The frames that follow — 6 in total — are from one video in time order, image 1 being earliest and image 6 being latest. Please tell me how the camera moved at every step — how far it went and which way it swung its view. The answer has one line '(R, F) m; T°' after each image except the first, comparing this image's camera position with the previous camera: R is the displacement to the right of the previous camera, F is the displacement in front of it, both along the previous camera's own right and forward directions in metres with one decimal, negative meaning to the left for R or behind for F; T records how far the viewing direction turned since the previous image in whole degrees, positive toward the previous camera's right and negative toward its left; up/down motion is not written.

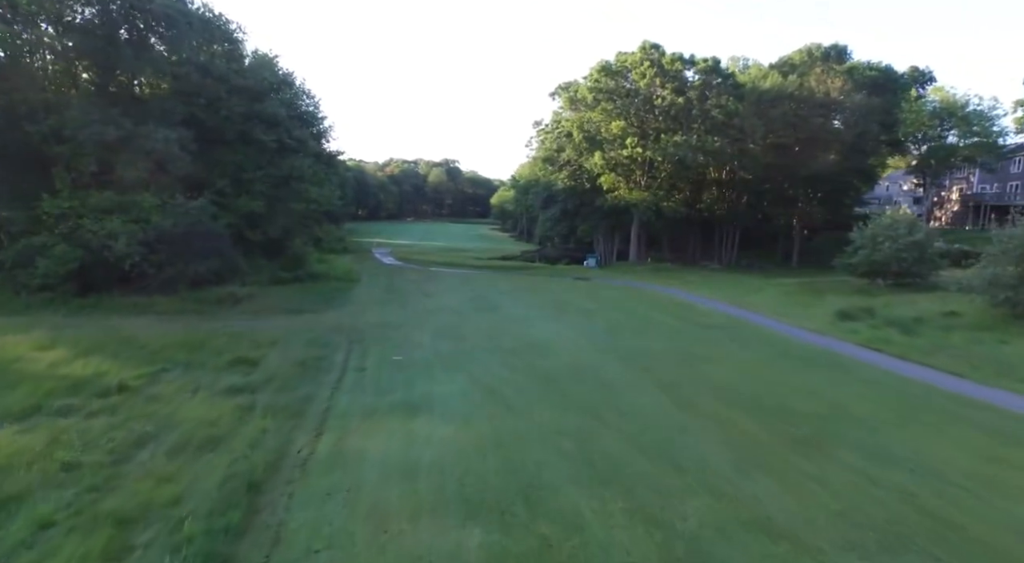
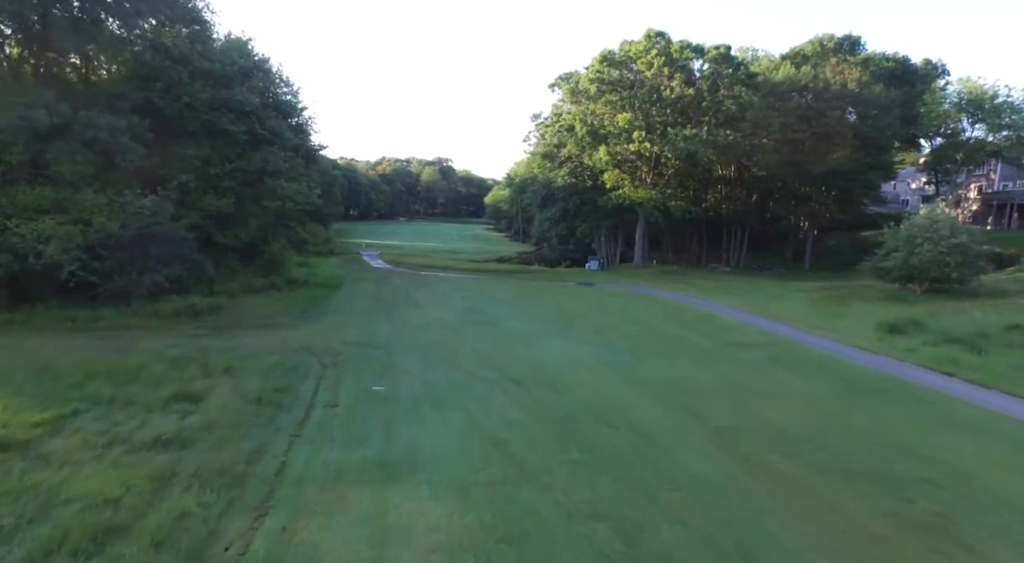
(-0.2, +2.4) m; +1°
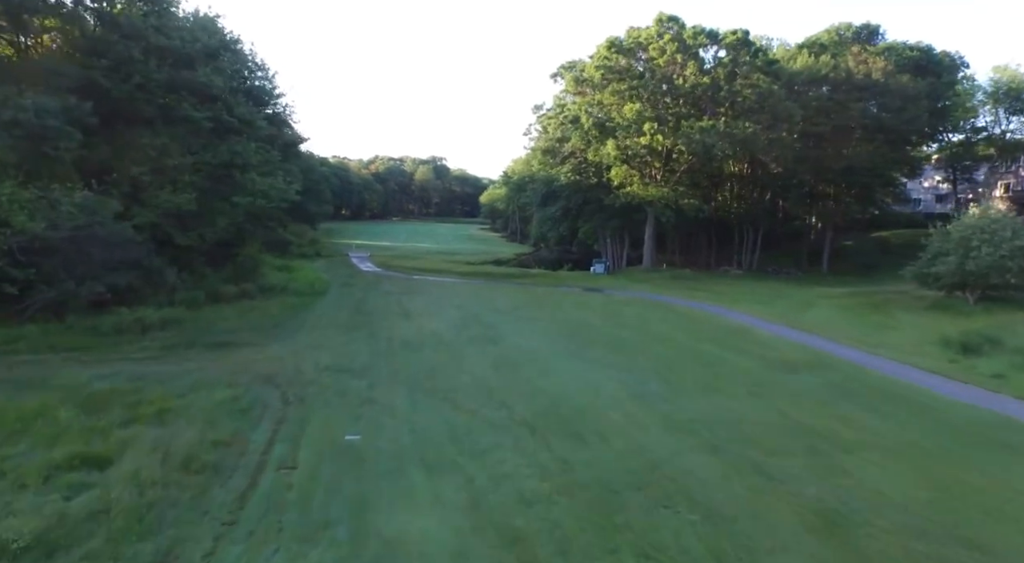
(-0.3, +2.6) m; 0°
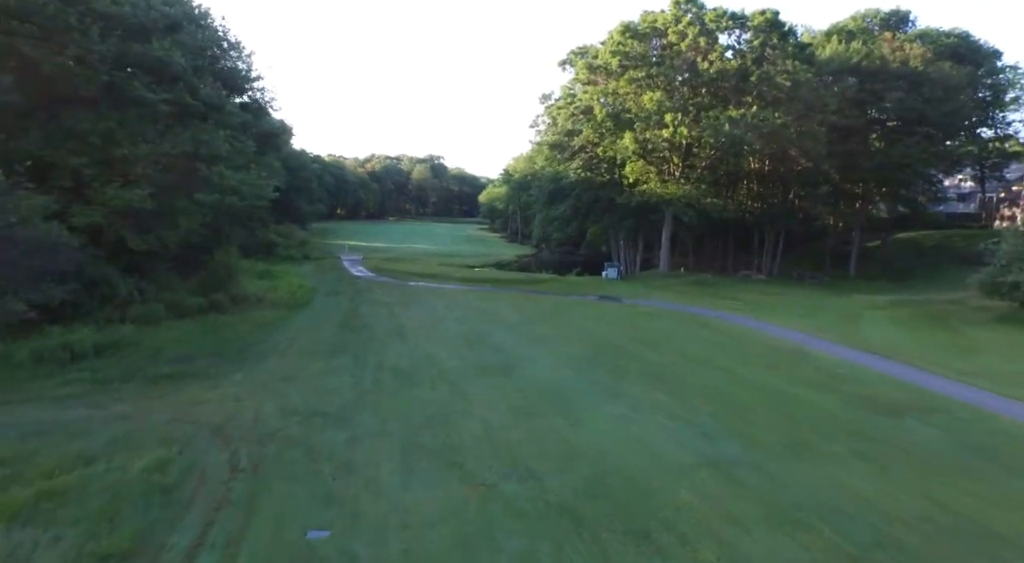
(-0.4, +2.8) m; 0°
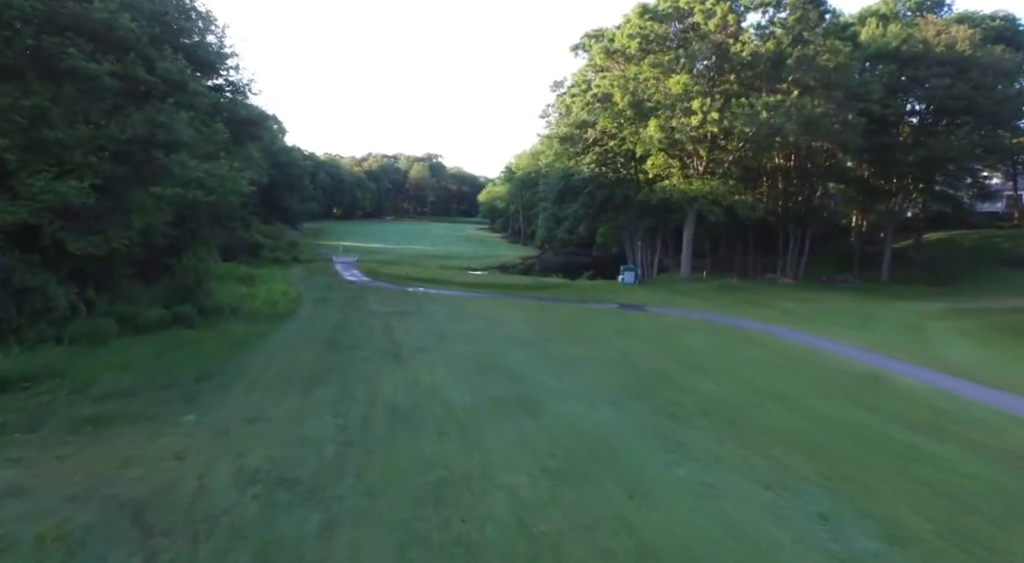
(-0.4, +2.7) m; 0°
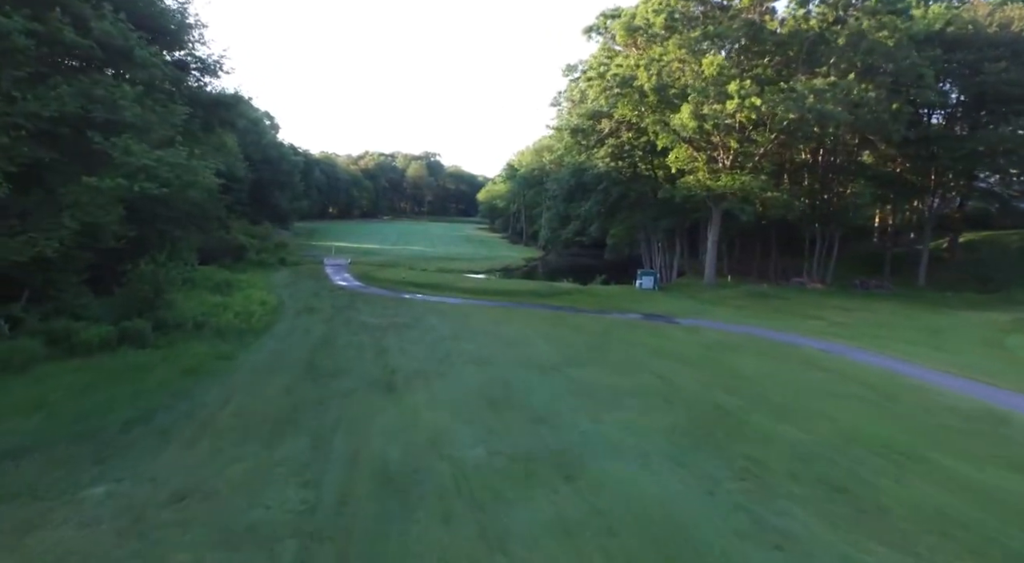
(-0.4, +2.6) m; 0°
